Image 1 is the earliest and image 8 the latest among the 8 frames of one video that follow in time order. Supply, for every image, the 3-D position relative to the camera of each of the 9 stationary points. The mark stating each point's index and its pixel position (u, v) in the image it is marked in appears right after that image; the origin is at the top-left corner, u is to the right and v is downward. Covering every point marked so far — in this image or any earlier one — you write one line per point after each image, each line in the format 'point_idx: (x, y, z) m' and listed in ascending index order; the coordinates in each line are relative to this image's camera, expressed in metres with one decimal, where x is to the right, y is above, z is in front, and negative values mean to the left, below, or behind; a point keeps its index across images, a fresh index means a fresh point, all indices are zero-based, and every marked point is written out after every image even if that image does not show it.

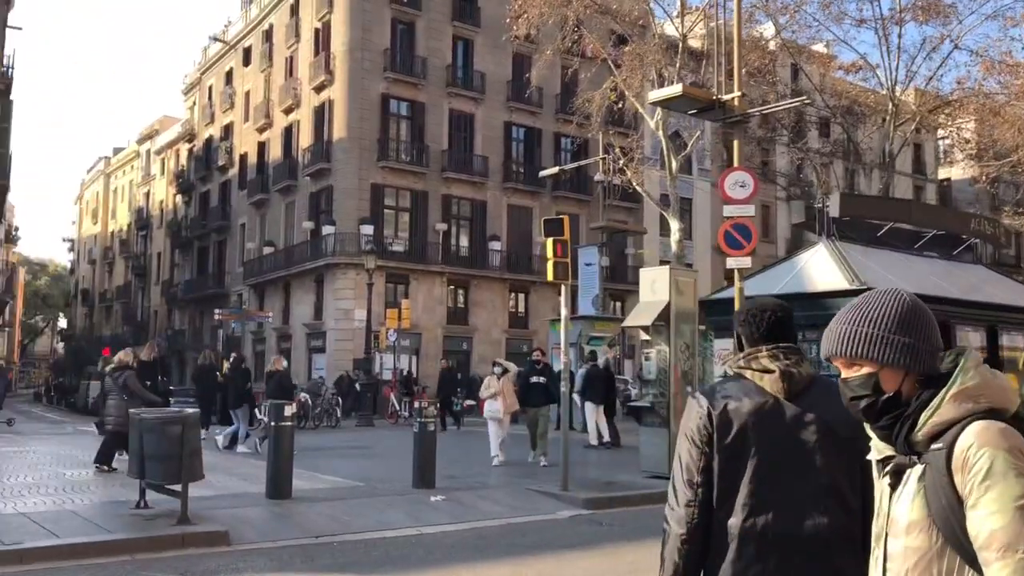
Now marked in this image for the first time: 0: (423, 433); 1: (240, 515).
0: (-1.1, -1.8, +11.3) m
1: (-2.7, -2.2, +9.2) m
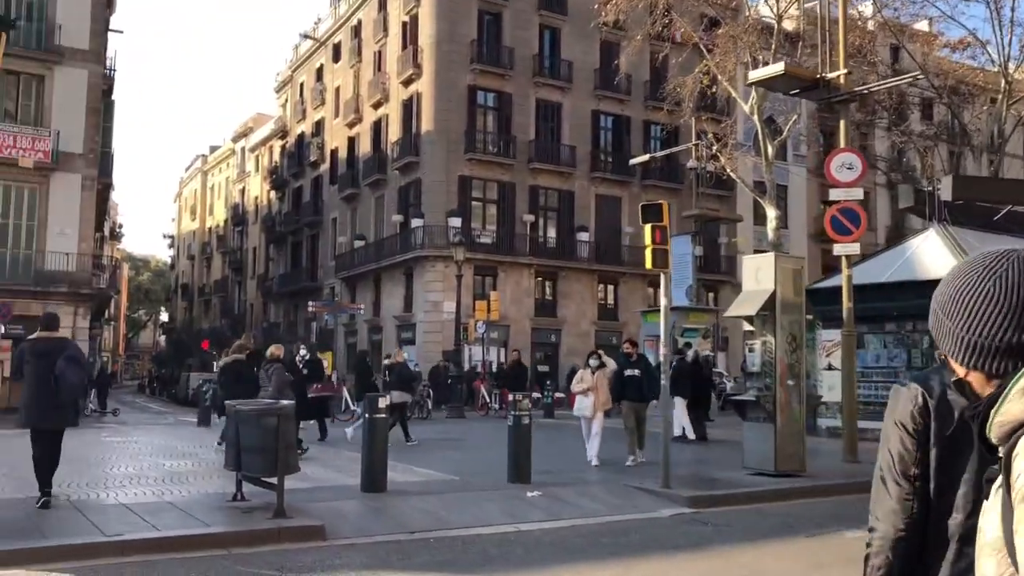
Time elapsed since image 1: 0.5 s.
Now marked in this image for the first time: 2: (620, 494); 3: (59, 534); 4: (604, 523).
0: (+0.1, -1.6, +11.0) m
1: (-1.7, -2.1, +9.1) m
2: (+1.2, -2.3, +10.5) m
3: (-3.6, -1.9, +7.4) m
4: (+0.9, -2.3, +9.1) m
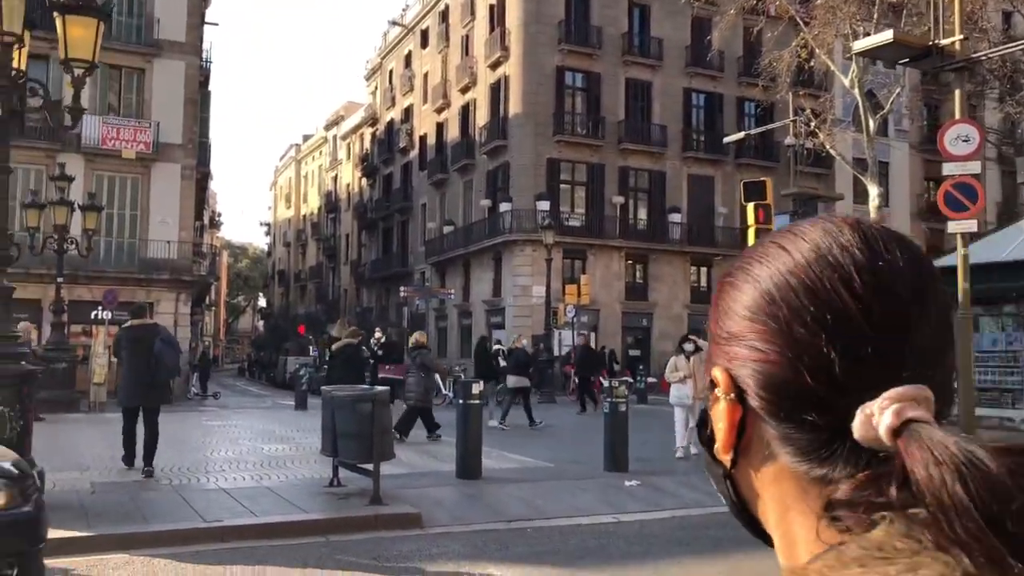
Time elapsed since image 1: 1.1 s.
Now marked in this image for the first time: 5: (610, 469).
0: (+1.2, -1.4, +10.7) m
1: (-0.8, -2.0, +9.0) m
2: (+2.3, -2.1, +10.1) m
3: (-2.8, -1.8, +7.4) m
4: (+1.8, -2.1, +8.7) m
5: (+1.1, -2.0, +10.6) m
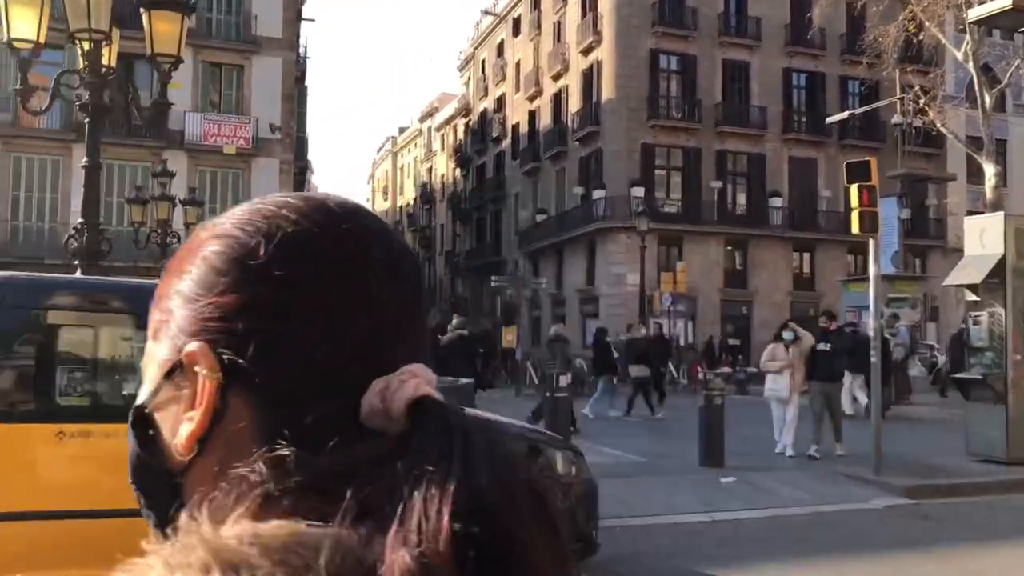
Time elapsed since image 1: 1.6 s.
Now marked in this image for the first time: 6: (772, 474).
0: (+2.2, -1.3, +10.3) m
1: (+0.1, -1.9, +8.8) m
2: (+3.2, -2.0, +9.6) m
3: (-2.1, -1.8, +7.5) m
4: (+2.6, -2.0, +8.3) m
5: (+2.1, -1.9, +10.2) m
6: (+2.7, -2.0, +9.9) m
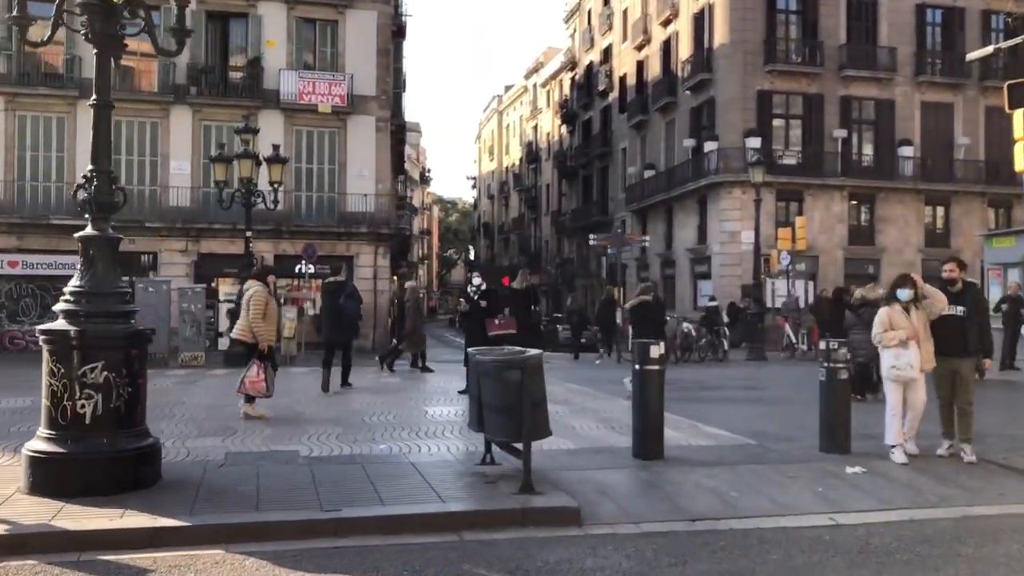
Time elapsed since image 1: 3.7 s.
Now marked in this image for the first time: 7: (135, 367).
0: (+2.9, -0.9, +8.6) m
1: (+0.7, -1.5, +7.4) m
2: (+3.9, -1.6, +7.8) m
3: (-1.6, -1.5, +6.4) m
4: (+3.2, -1.6, +6.6) m
5: (+2.9, -1.5, +8.6) m
6: (+3.5, -1.5, +8.2) m
7: (-2.8, -0.6, +6.8) m
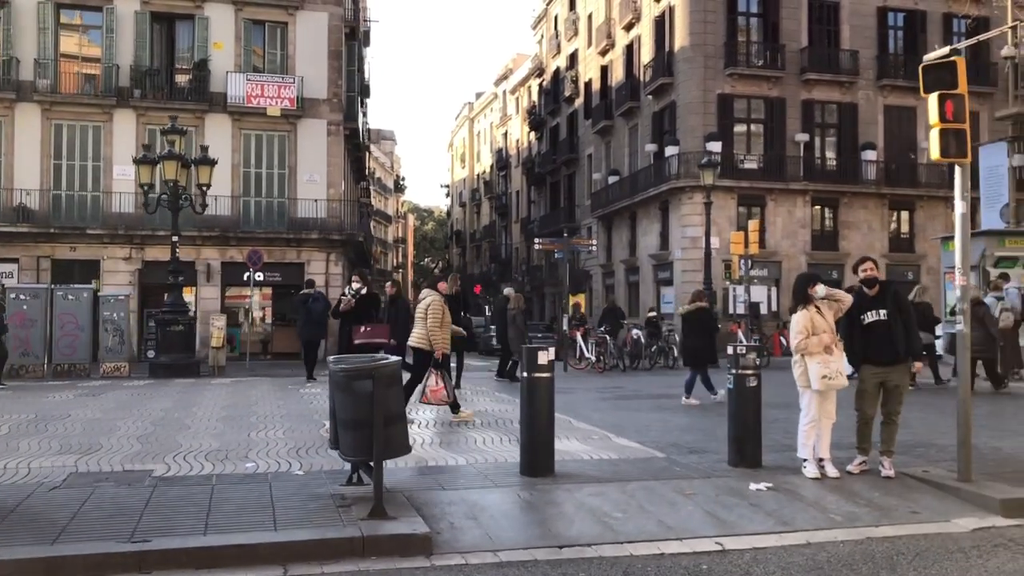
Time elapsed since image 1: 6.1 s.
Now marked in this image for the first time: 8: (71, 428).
0: (+1.9, -0.9, +8.0) m
1: (-0.3, -1.5, +6.7) m
2: (+2.9, -1.6, +7.2) m
3: (-2.6, -1.5, +5.6) m
4: (+2.2, -1.6, +6.0) m
5: (+1.9, -1.5, +7.9) m
6: (+2.5, -1.5, +7.6) m
7: (-3.7, -0.6, +6.1) m
8: (-4.6, -1.5, +9.8) m
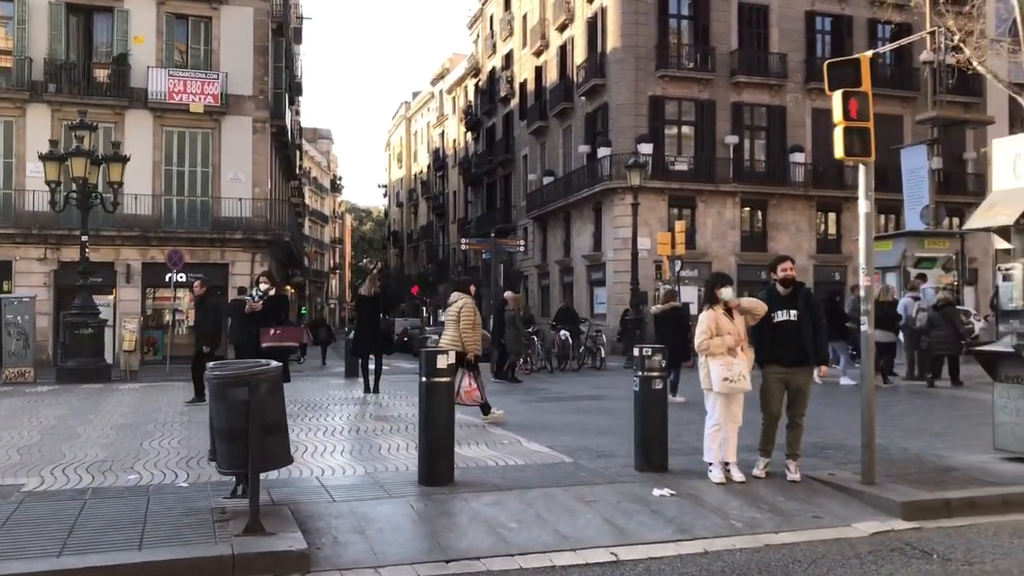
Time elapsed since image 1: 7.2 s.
0: (+1.1, -0.9, +7.8) m
1: (-1.0, -1.5, +6.4) m
2: (+2.2, -1.6, +7.1) m
3: (-3.3, -1.5, +5.2) m
4: (+1.5, -1.6, +5.8) m
5: (+1.1, -1.5, +7.8) m
6: (+1.7, -1.5, +7.4) m
7: (-4.4, -0.6, +5.5) m
8: (-5.5, -1.5, +9.2) m
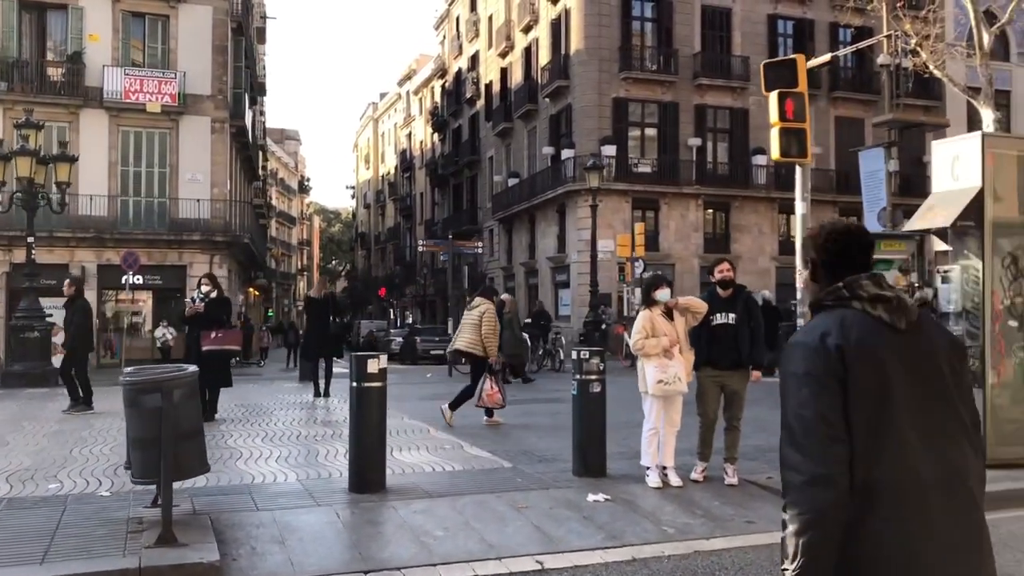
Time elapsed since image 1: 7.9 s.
0: (+0.6, -0.9, +7.7) m
1: (-1.5, -1.6, +6.2) m
2: (+1.7, -1.6, +7.0) m
3: (-3.7, -1.5, +4.9) m
4: (+1.0, -1.7, +5.7) m
5: (+0.6, -1.5, +7.7) m
6: (+1.2, -1.5, +7.3) m
7: (-4.9, -0.6, +5.3) m
8: (-6.1, -1.5, +8.9) m
